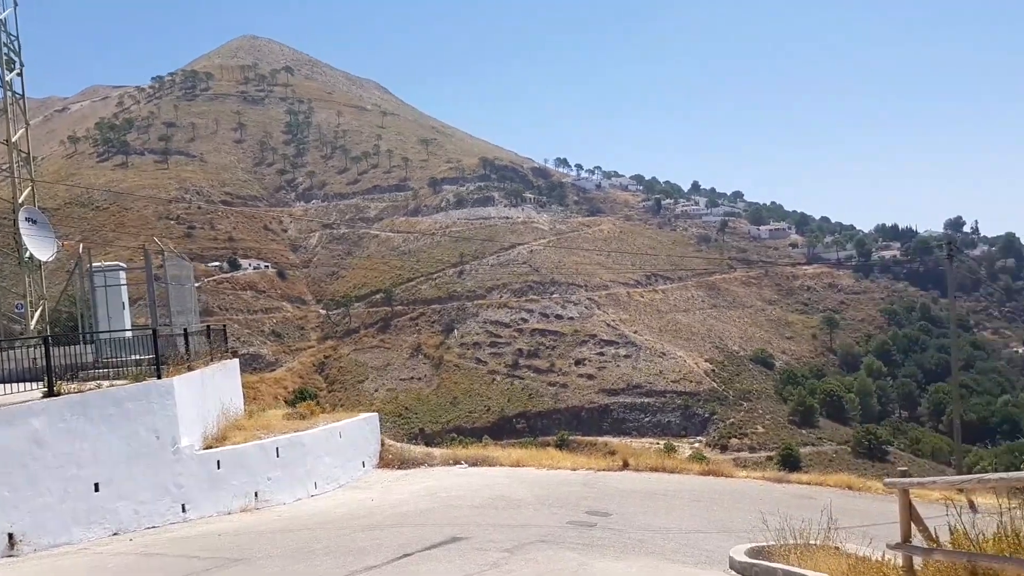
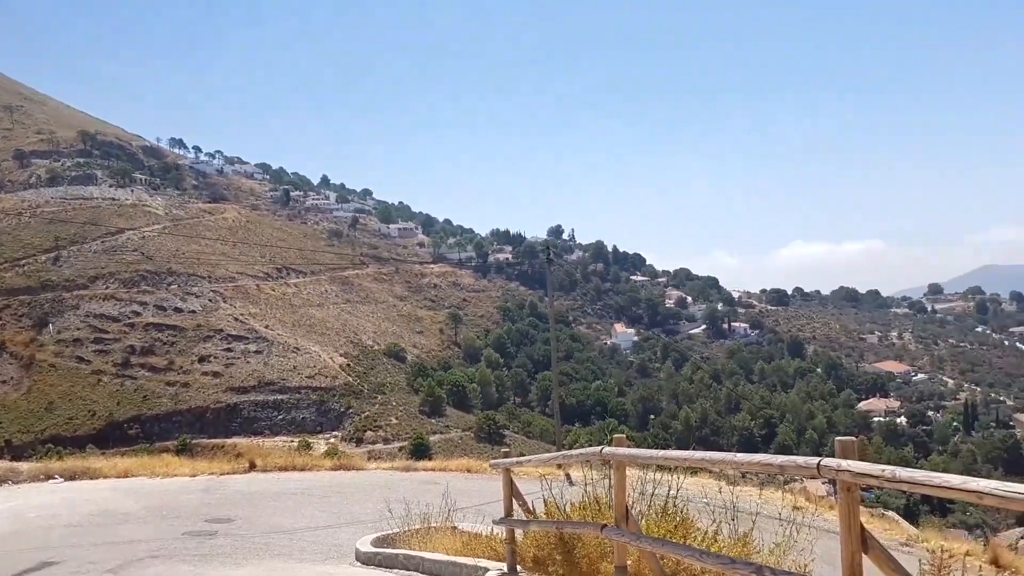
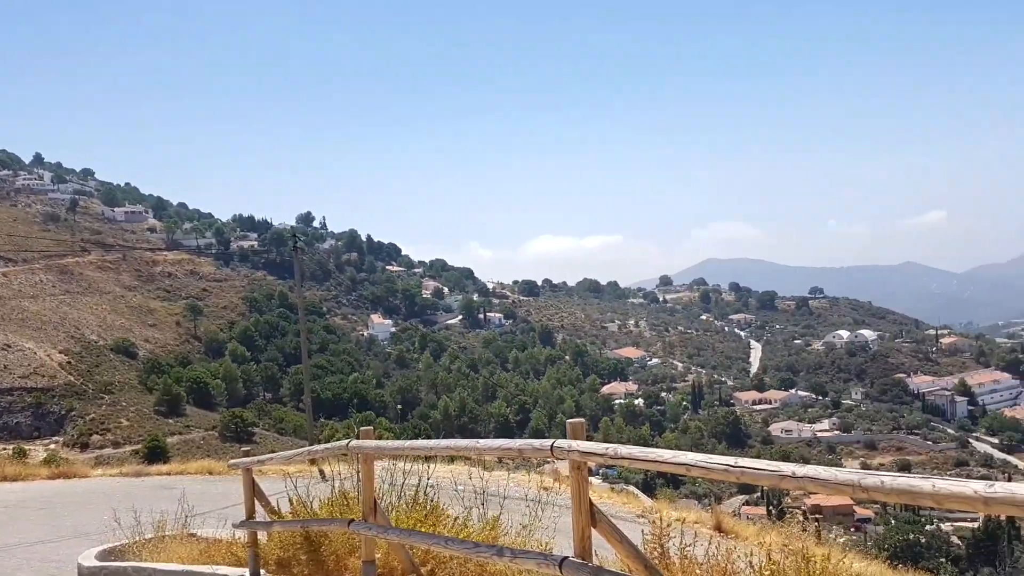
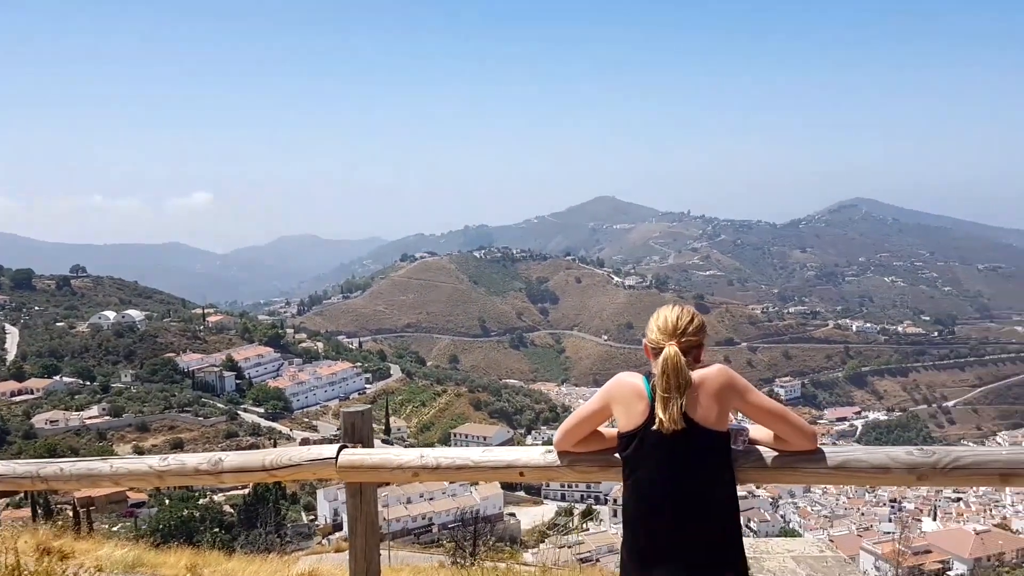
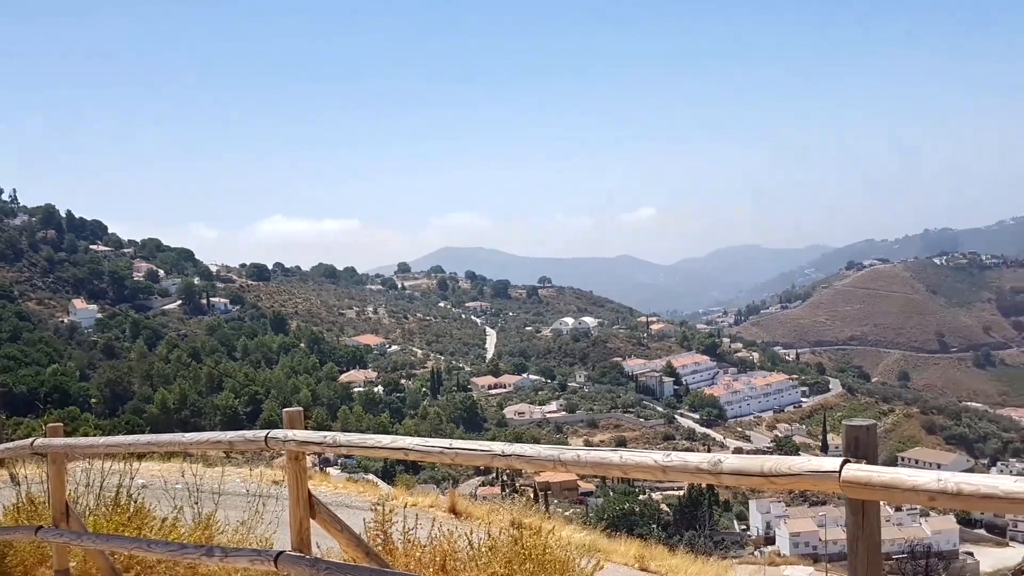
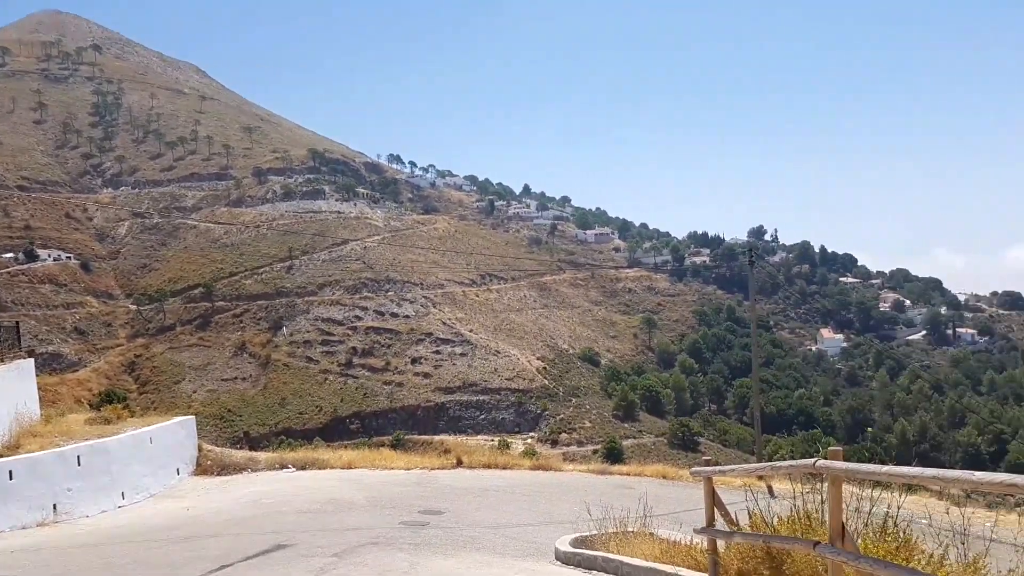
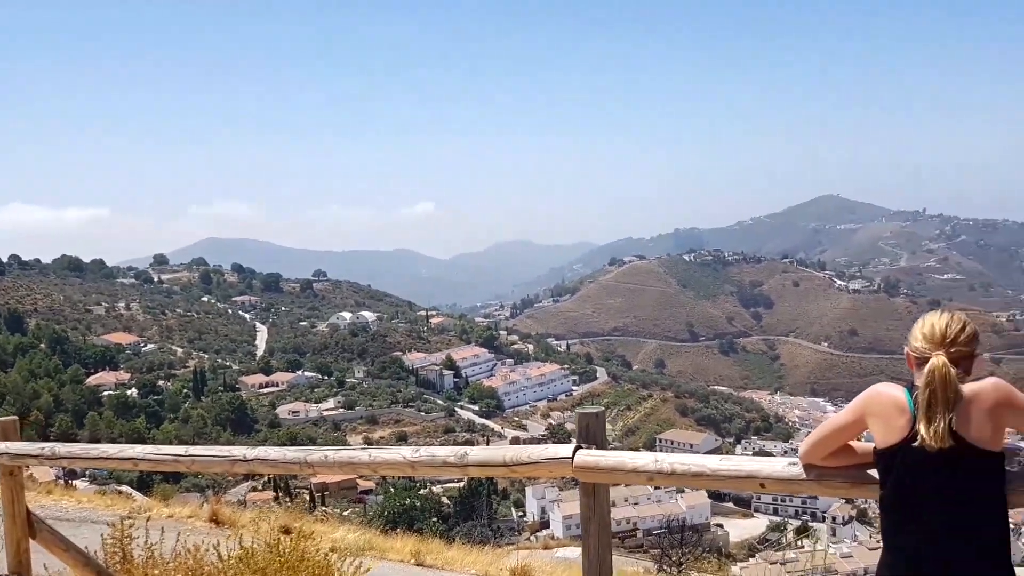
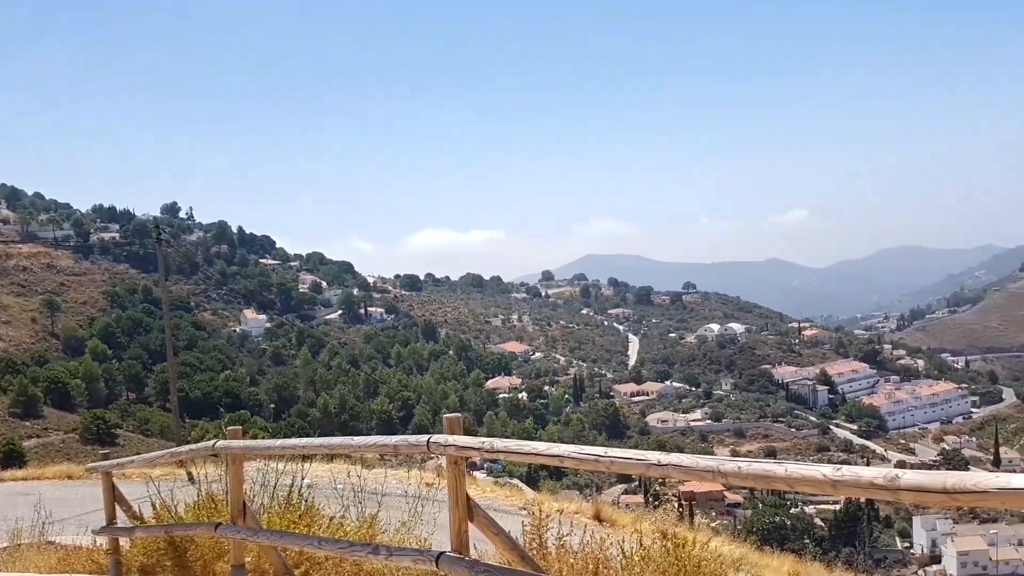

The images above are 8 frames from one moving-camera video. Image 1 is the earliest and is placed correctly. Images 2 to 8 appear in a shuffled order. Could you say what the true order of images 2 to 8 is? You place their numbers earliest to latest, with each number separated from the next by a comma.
6, 2, 3, 8, 5, 7, 4
